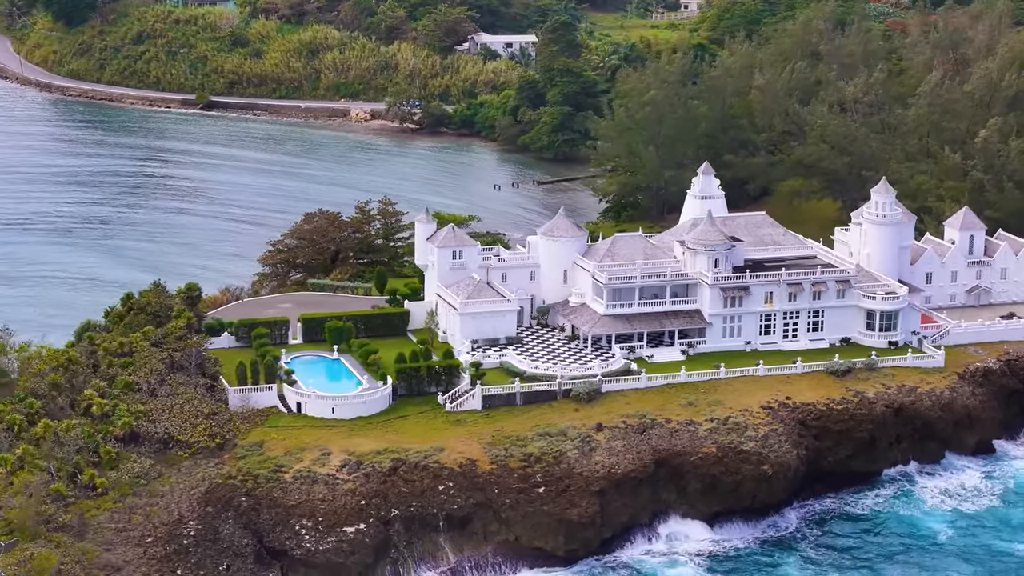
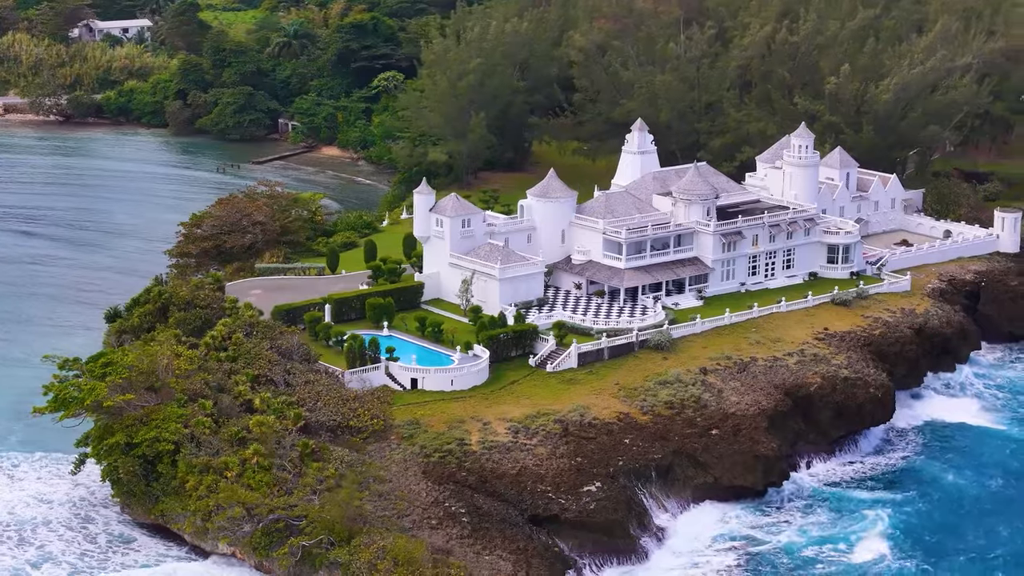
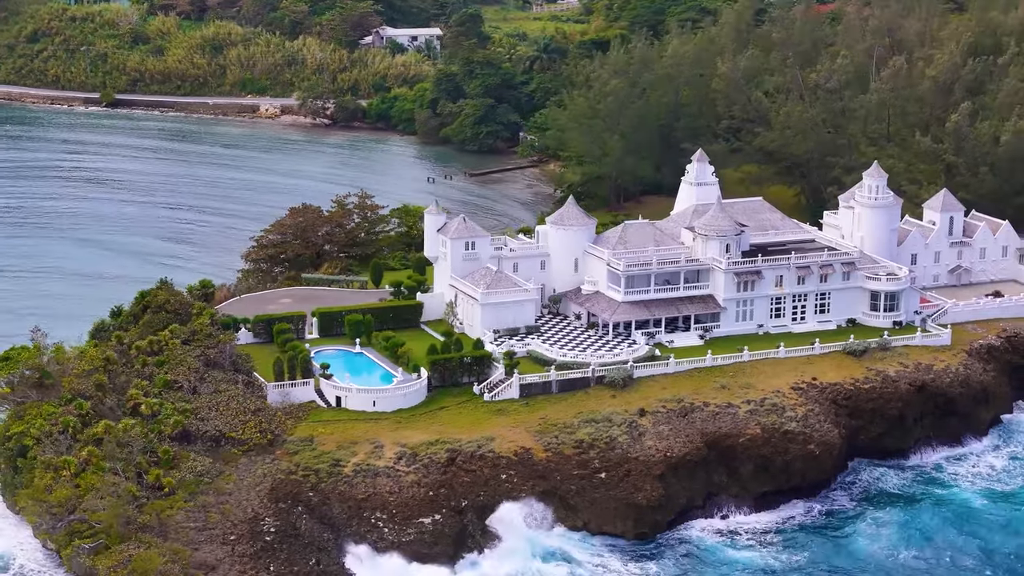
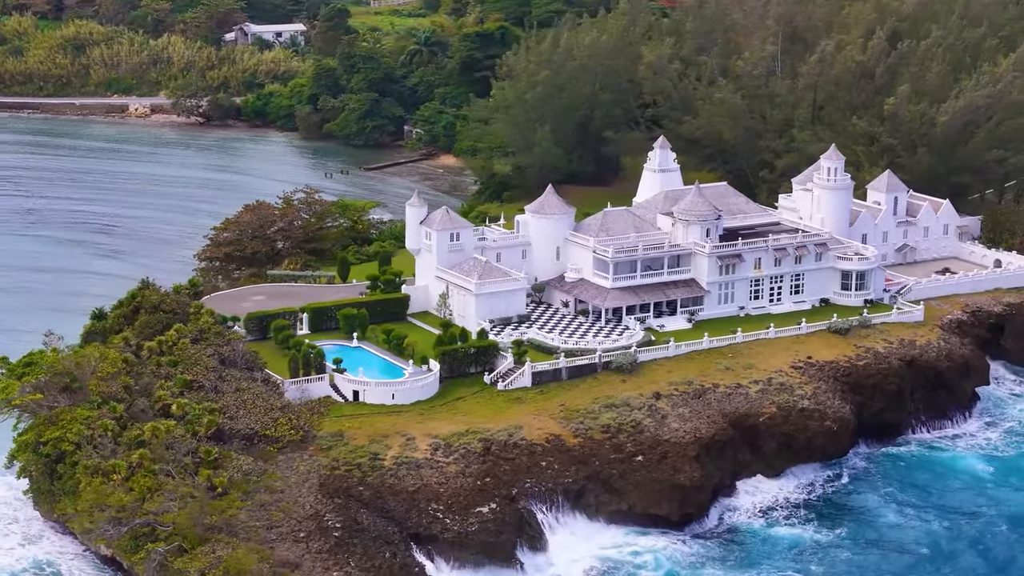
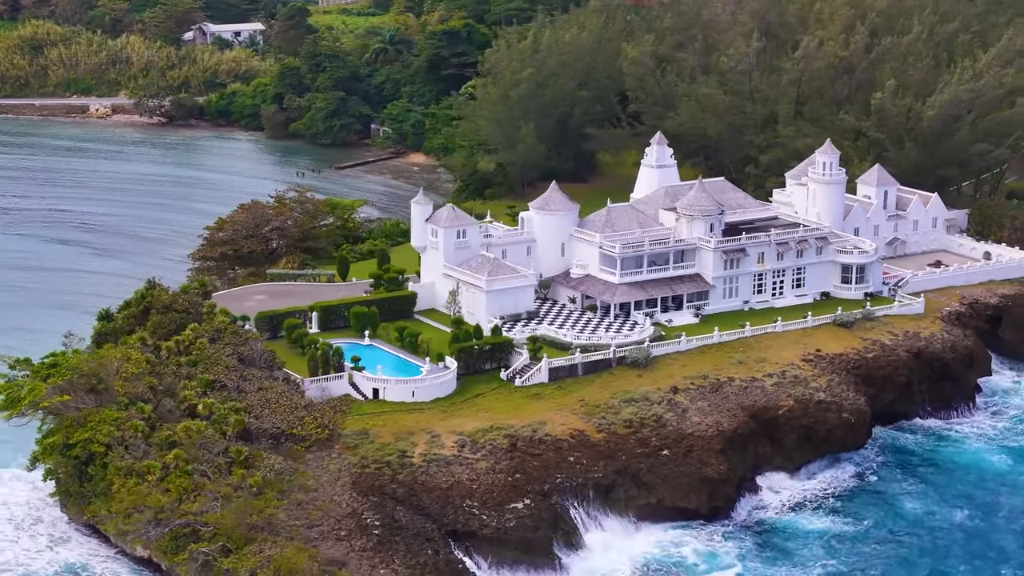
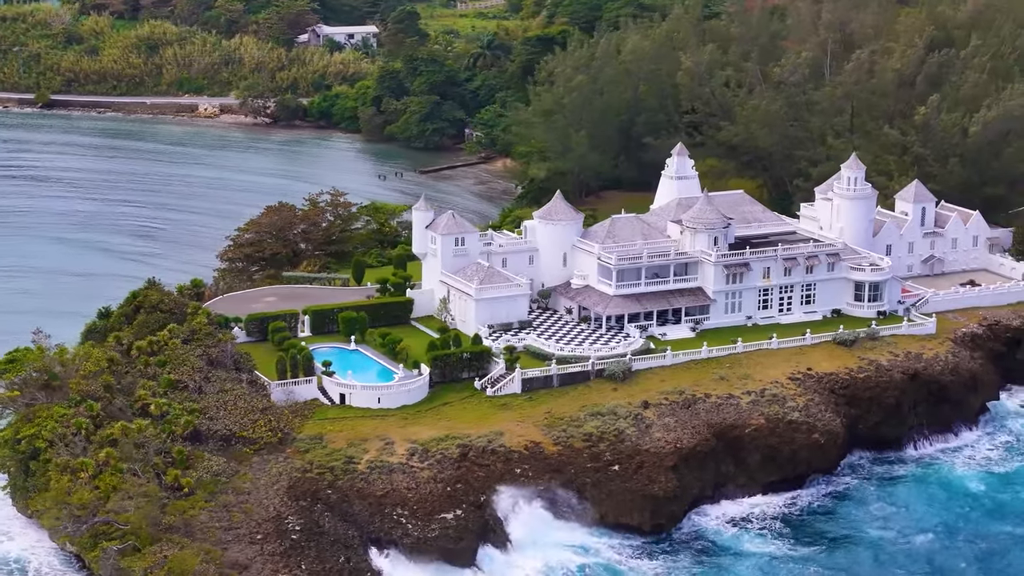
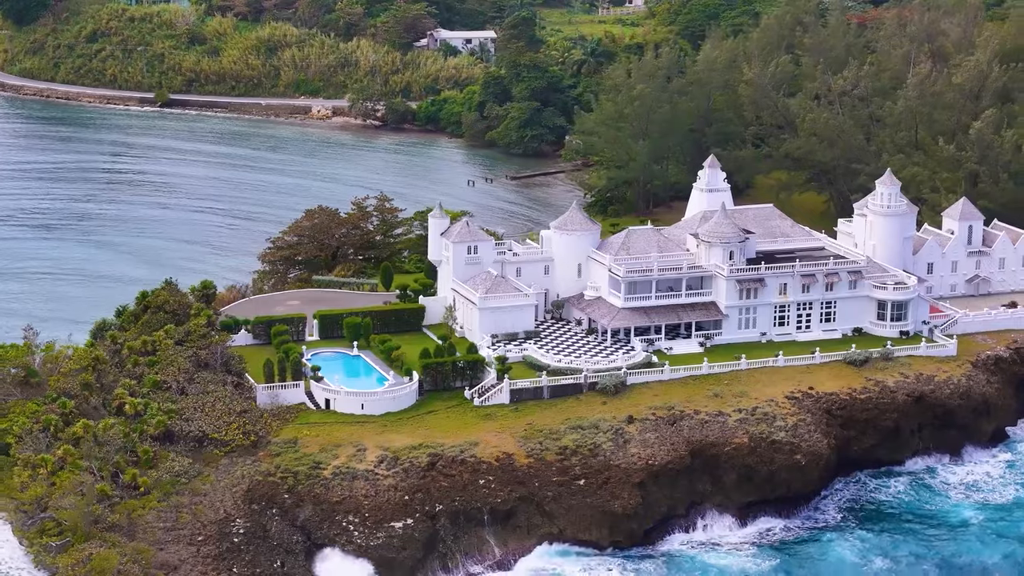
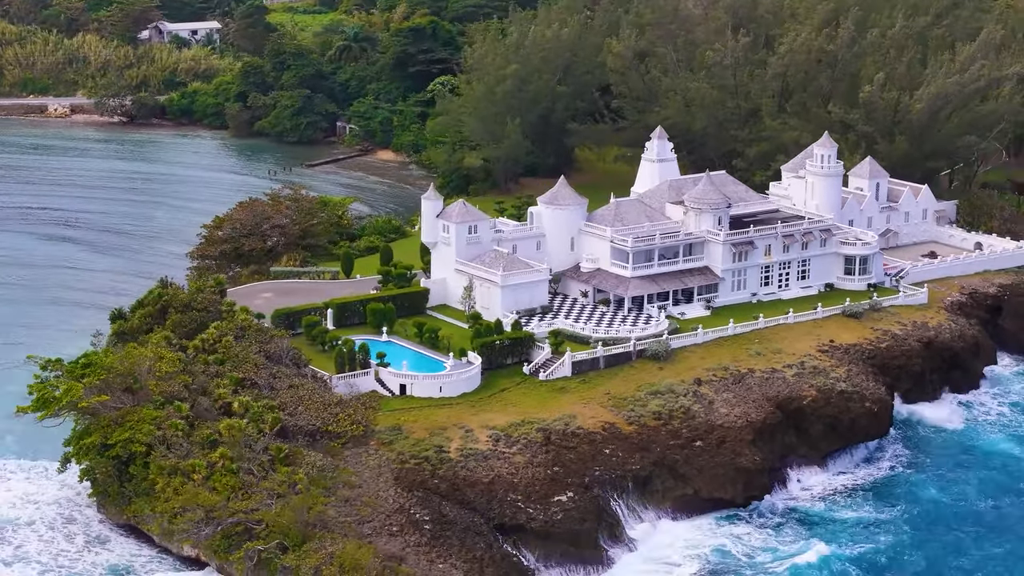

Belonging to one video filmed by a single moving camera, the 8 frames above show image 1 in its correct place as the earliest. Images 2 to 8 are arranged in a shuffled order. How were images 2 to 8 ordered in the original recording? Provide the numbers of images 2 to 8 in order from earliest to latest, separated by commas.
7, 3, 6, 4, 5, 8, 2
